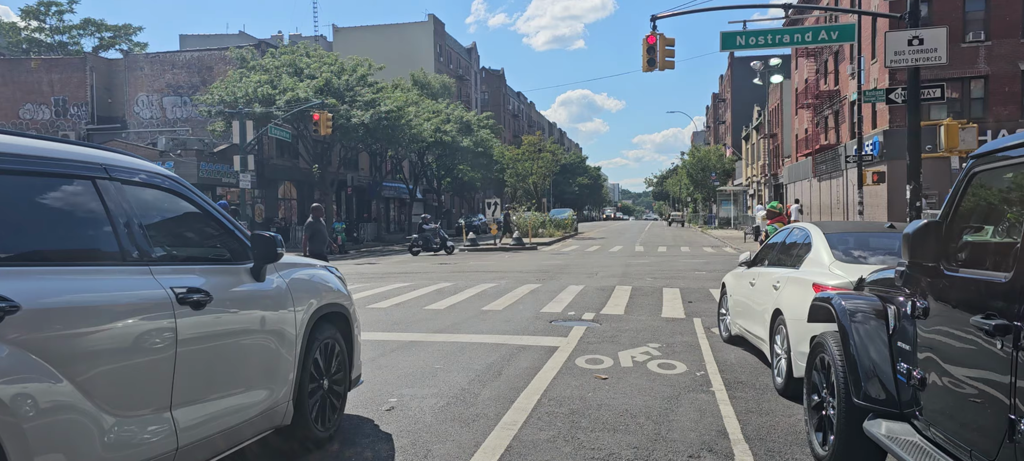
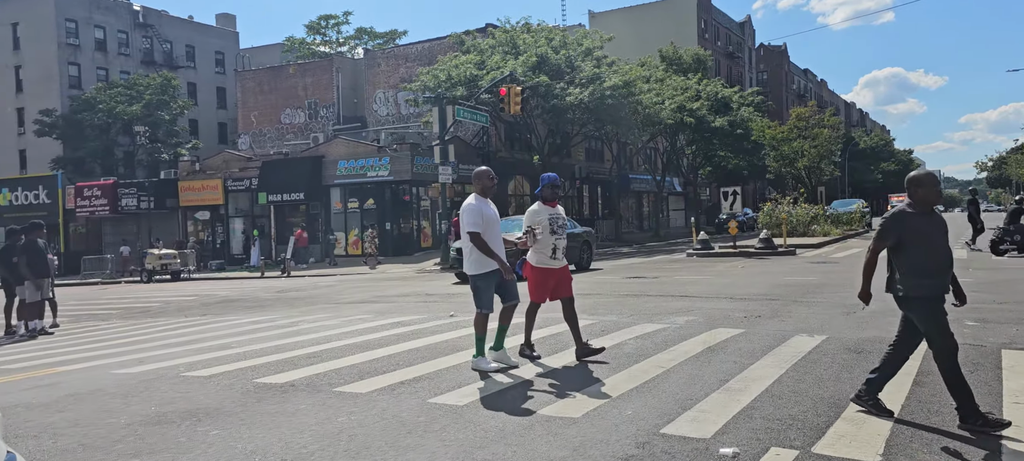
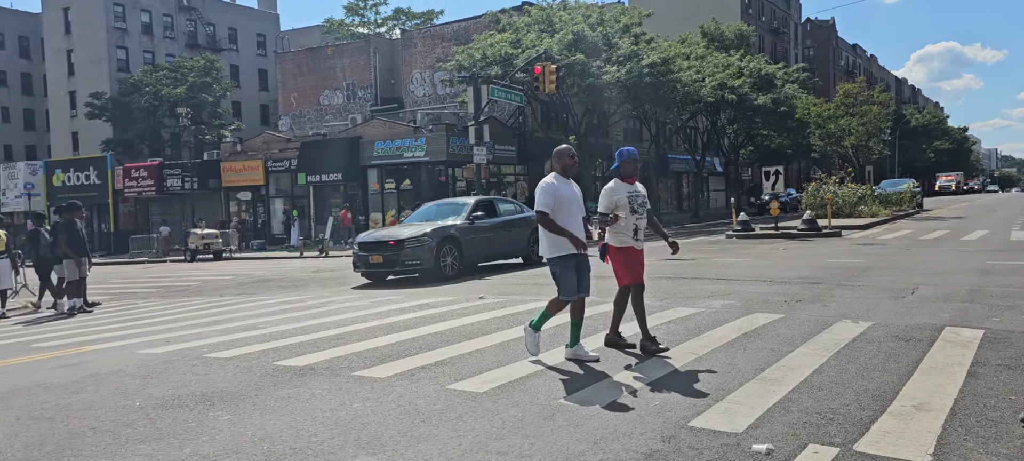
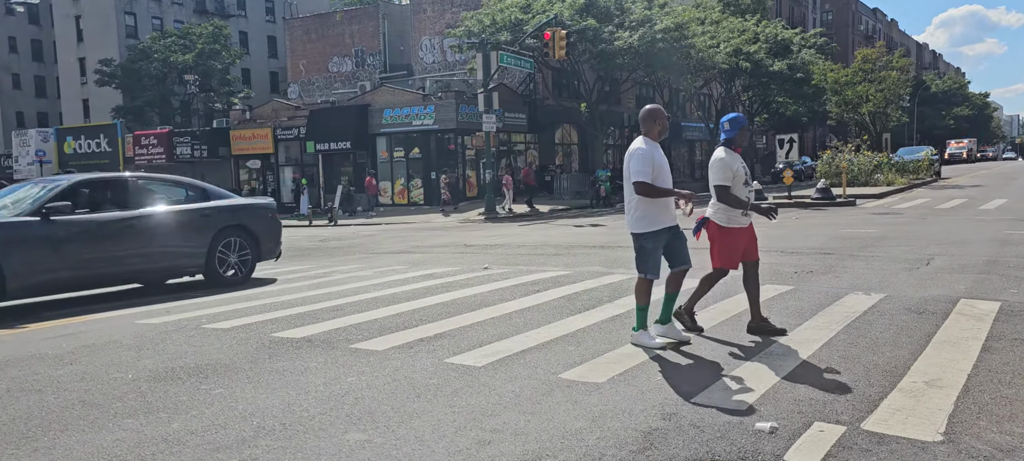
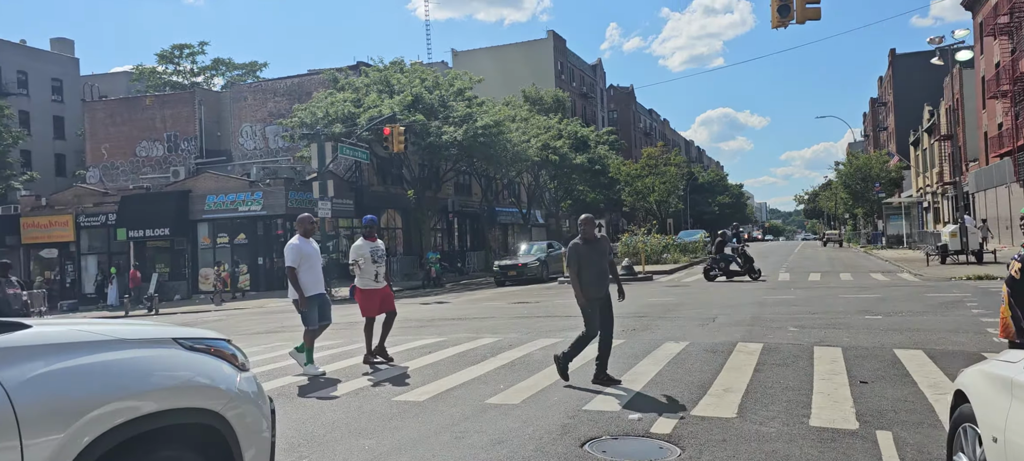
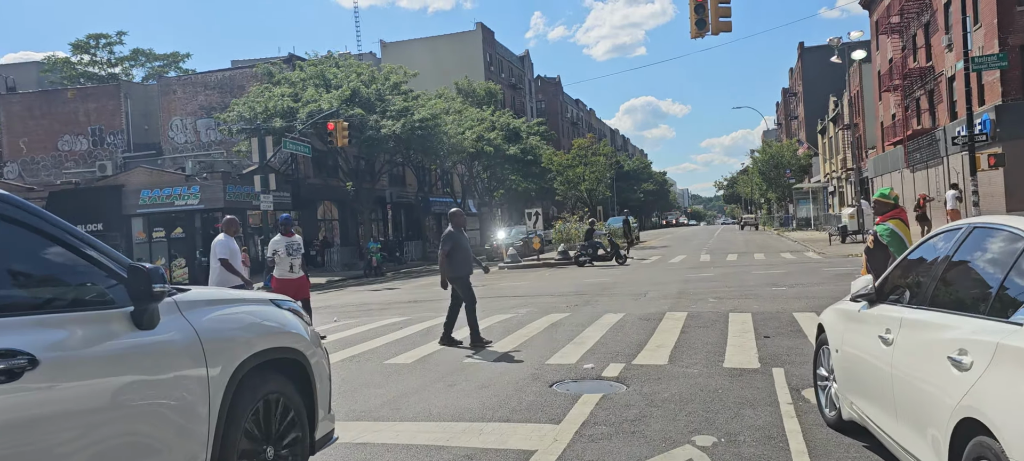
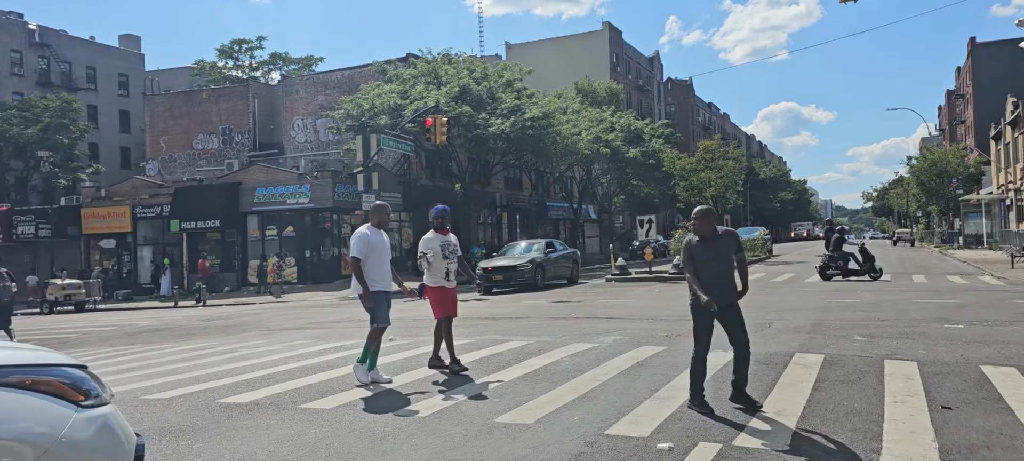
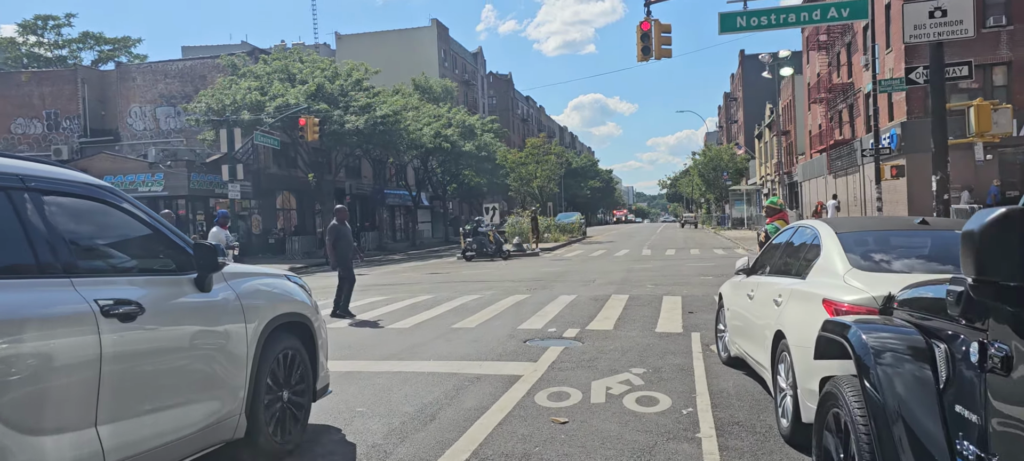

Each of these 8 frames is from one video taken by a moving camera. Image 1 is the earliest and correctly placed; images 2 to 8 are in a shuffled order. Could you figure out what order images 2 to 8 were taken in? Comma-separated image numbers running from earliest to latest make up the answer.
8, 6, 5, 7, 2, 3, 4
